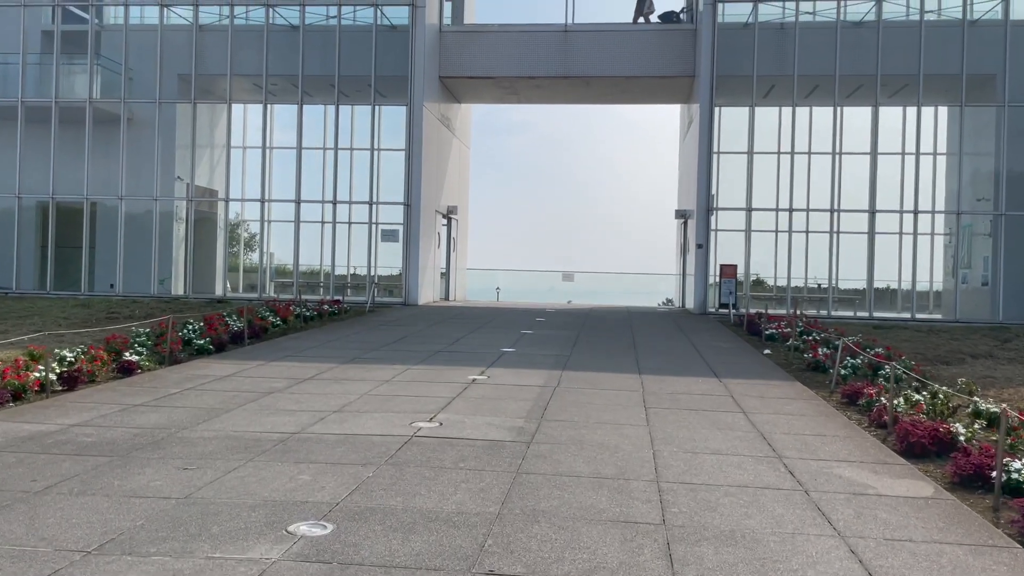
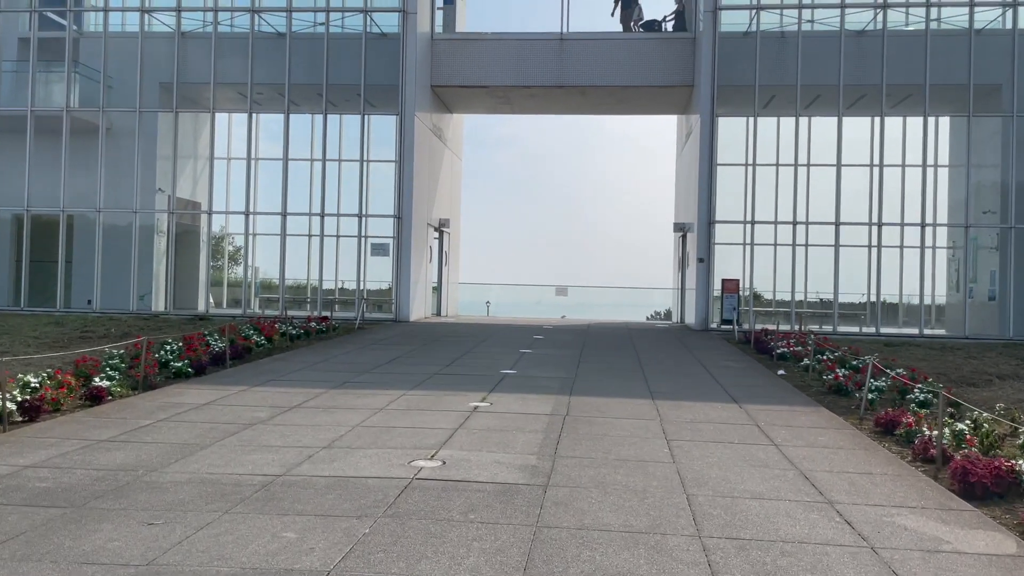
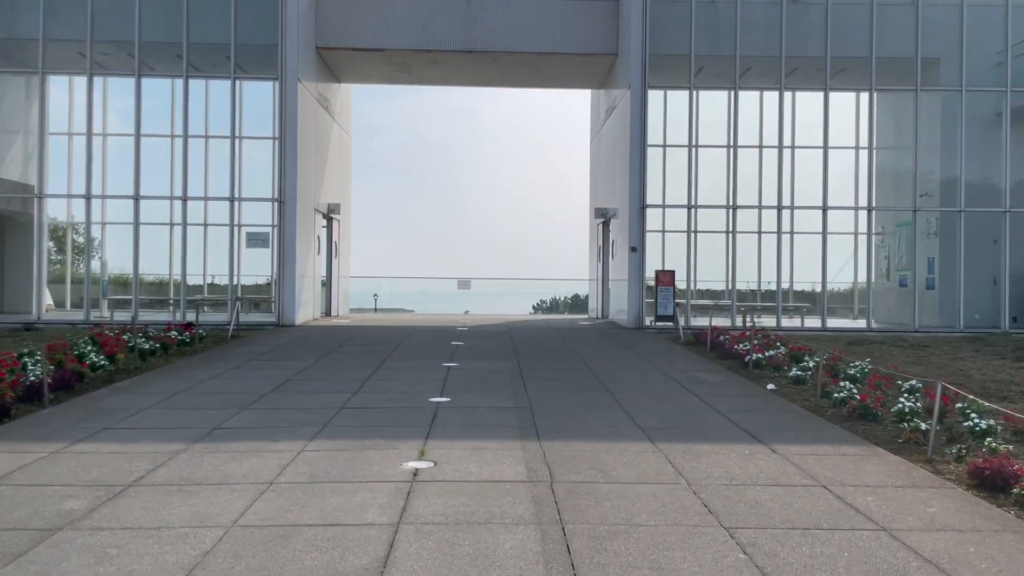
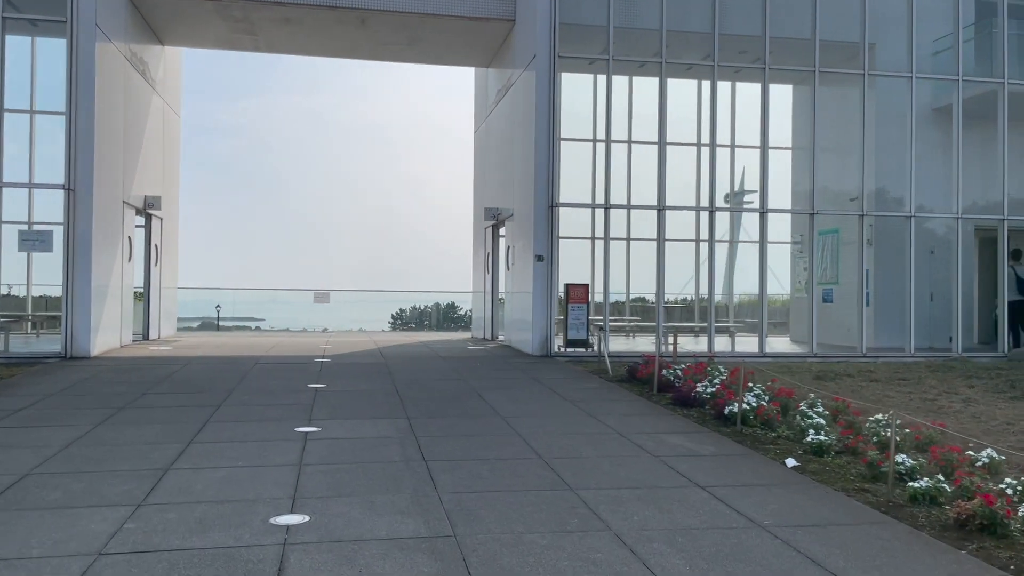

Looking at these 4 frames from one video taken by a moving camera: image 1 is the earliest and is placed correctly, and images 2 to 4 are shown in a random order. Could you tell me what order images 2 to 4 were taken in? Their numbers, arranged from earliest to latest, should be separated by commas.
2, 3, 4
